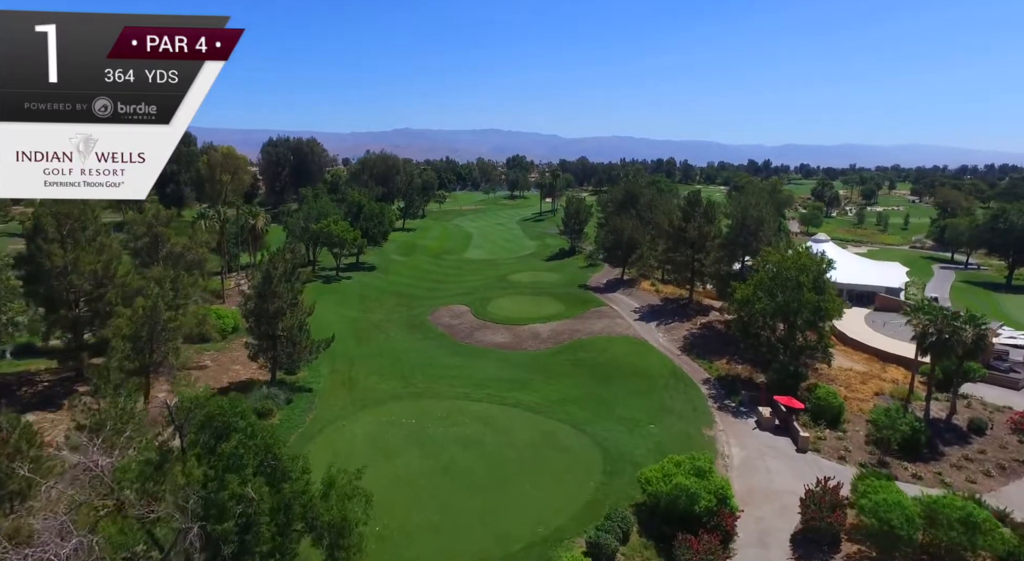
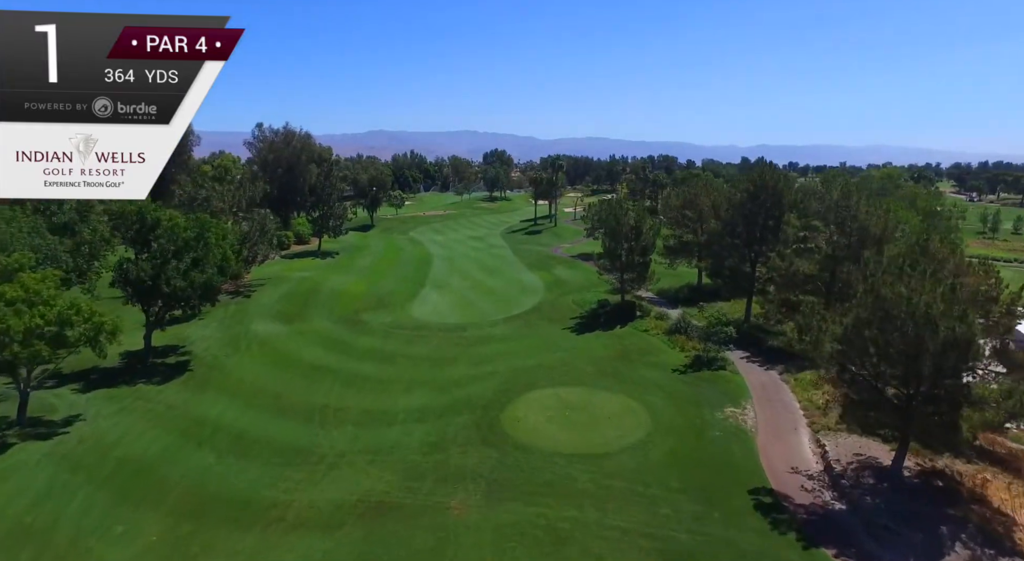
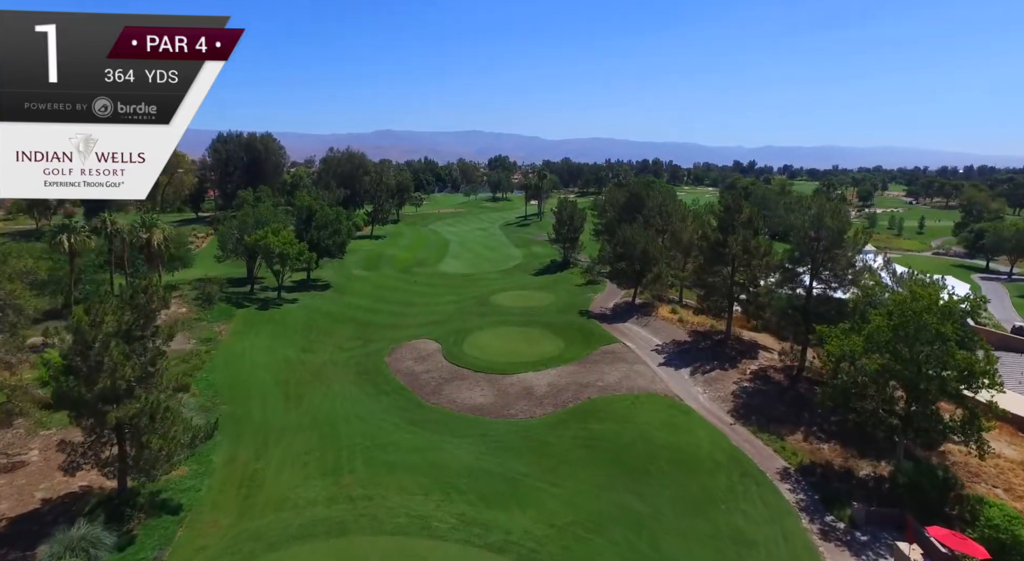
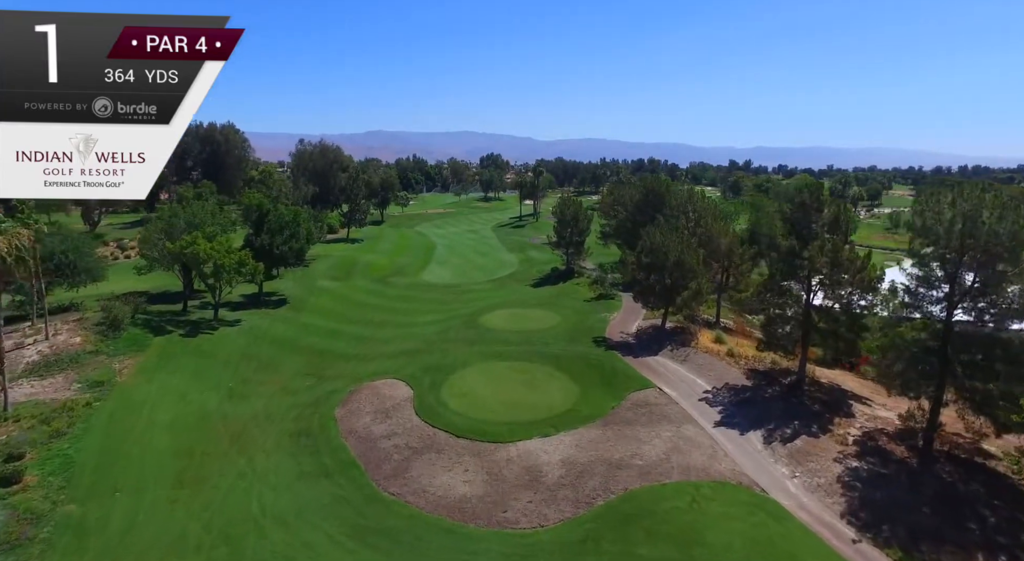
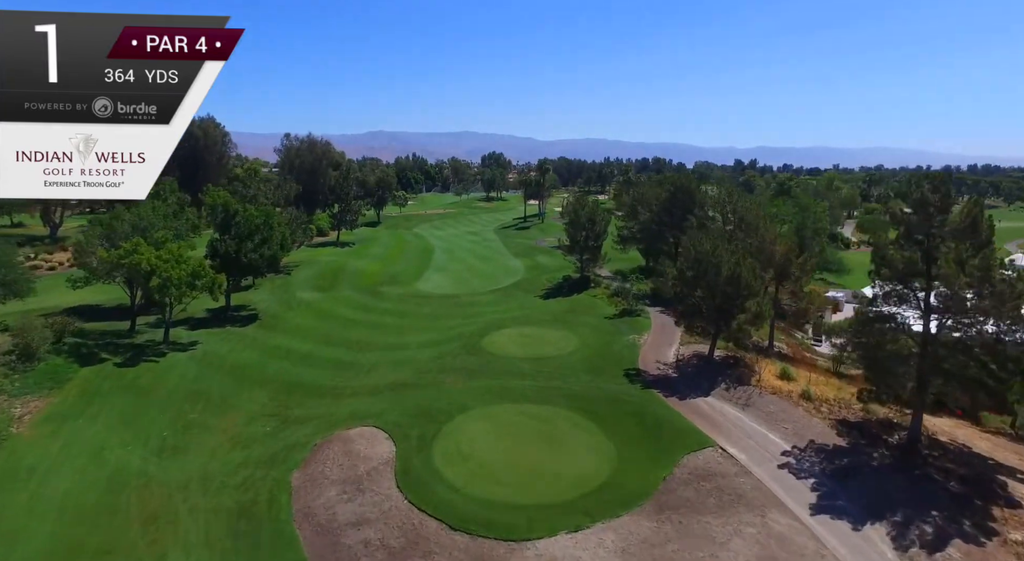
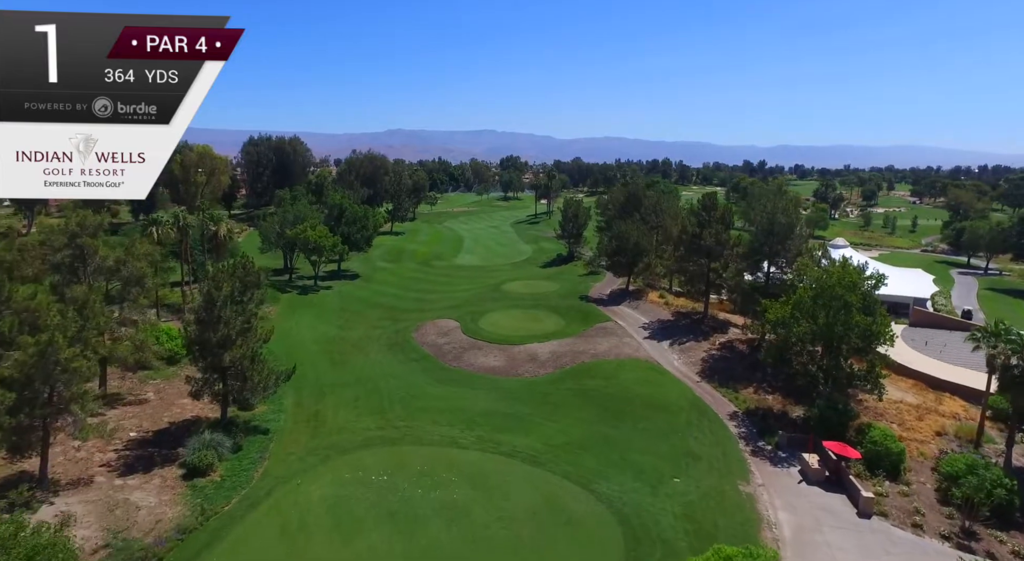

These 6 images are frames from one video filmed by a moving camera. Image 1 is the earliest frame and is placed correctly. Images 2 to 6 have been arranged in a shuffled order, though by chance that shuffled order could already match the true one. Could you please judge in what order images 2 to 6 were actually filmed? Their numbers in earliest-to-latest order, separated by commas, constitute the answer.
6, 3, 4, 5, 2
